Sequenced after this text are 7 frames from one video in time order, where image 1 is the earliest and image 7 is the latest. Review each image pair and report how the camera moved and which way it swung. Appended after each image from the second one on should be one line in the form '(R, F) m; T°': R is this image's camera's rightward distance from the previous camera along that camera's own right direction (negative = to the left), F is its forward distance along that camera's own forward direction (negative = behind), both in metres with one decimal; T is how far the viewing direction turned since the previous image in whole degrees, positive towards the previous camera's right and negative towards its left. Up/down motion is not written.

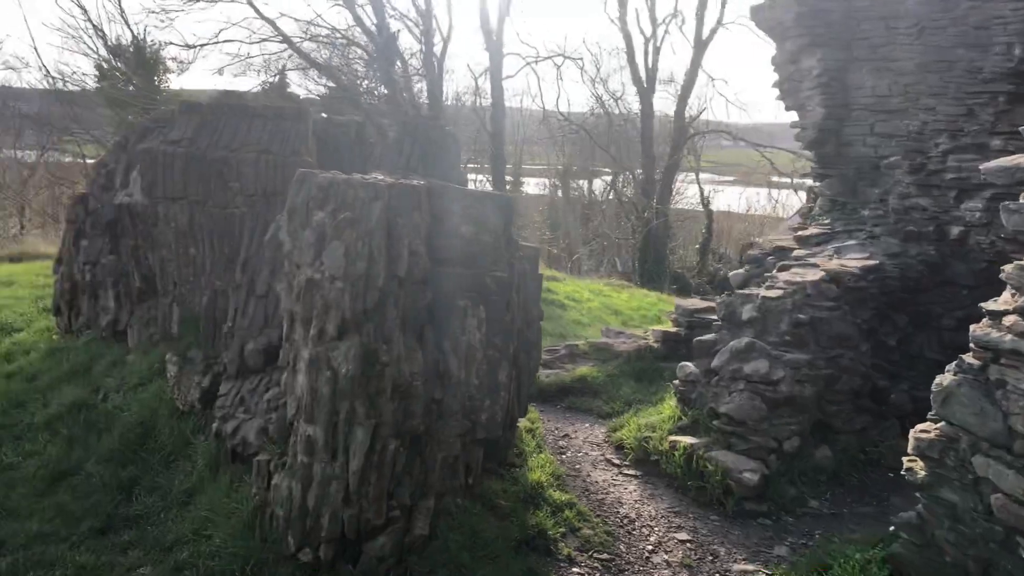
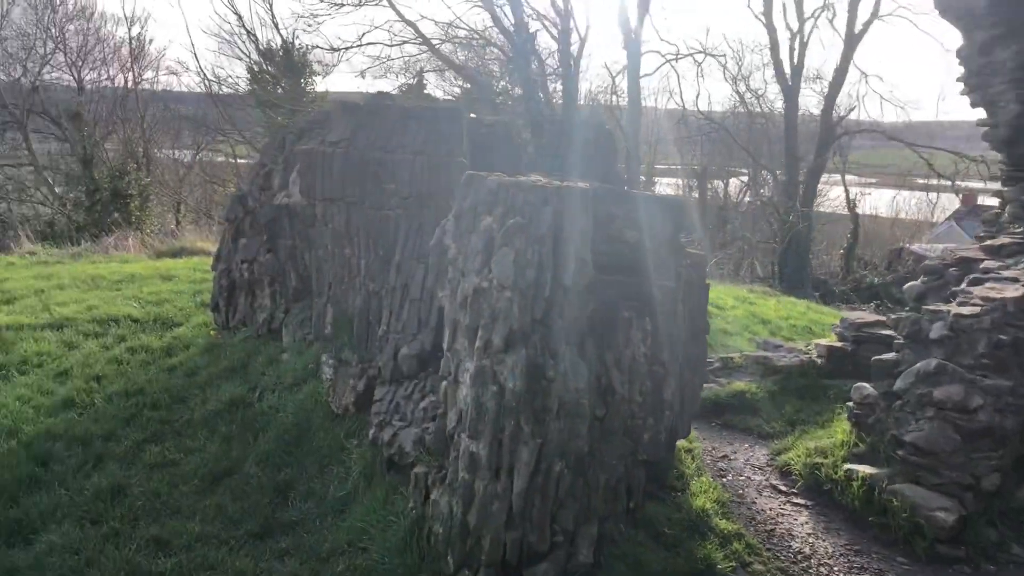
(-0.2, +0.2) m; -8°
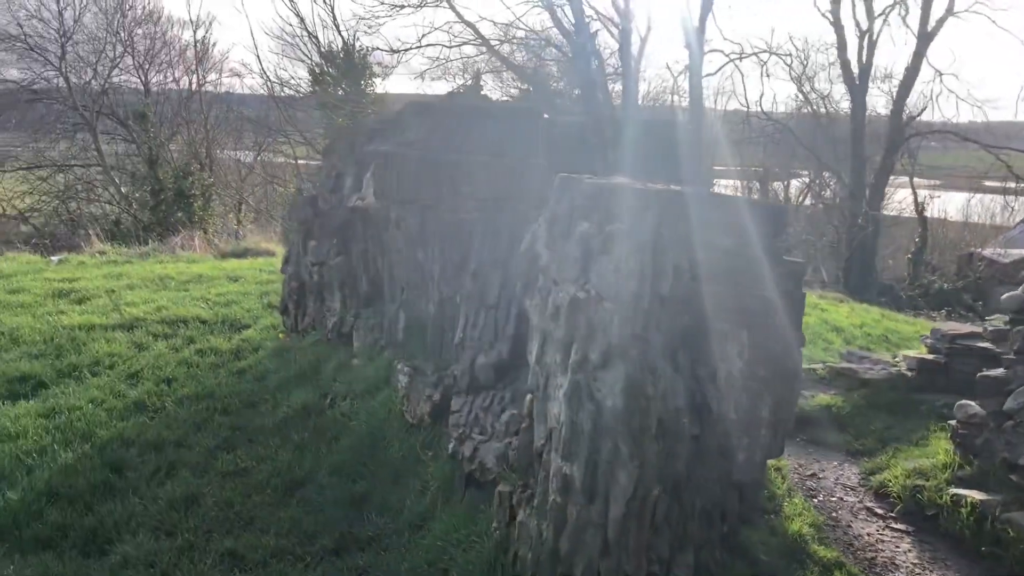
(-0.2, +0.2) m; -3°
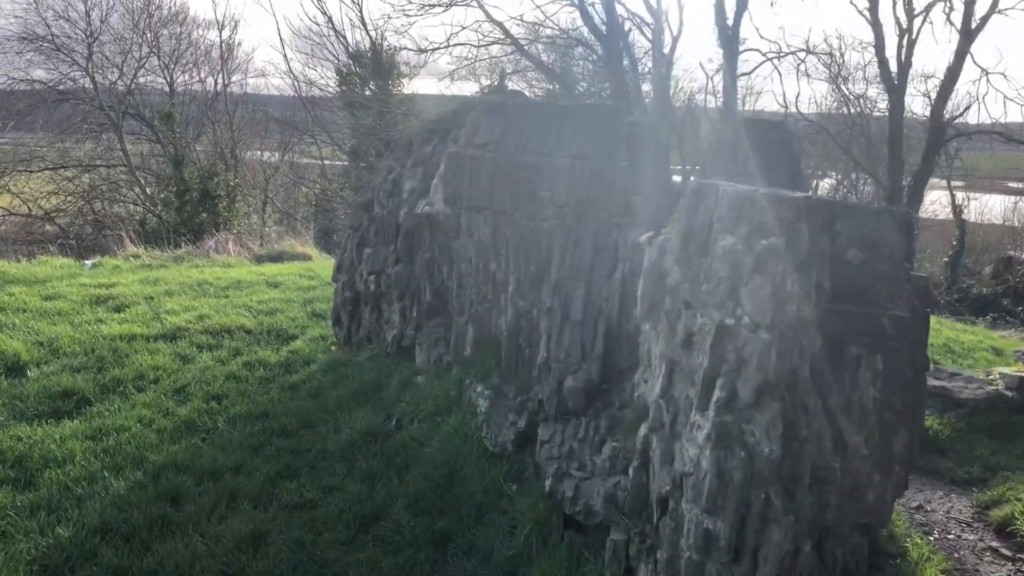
(-0.3, +0.4) m; -1°
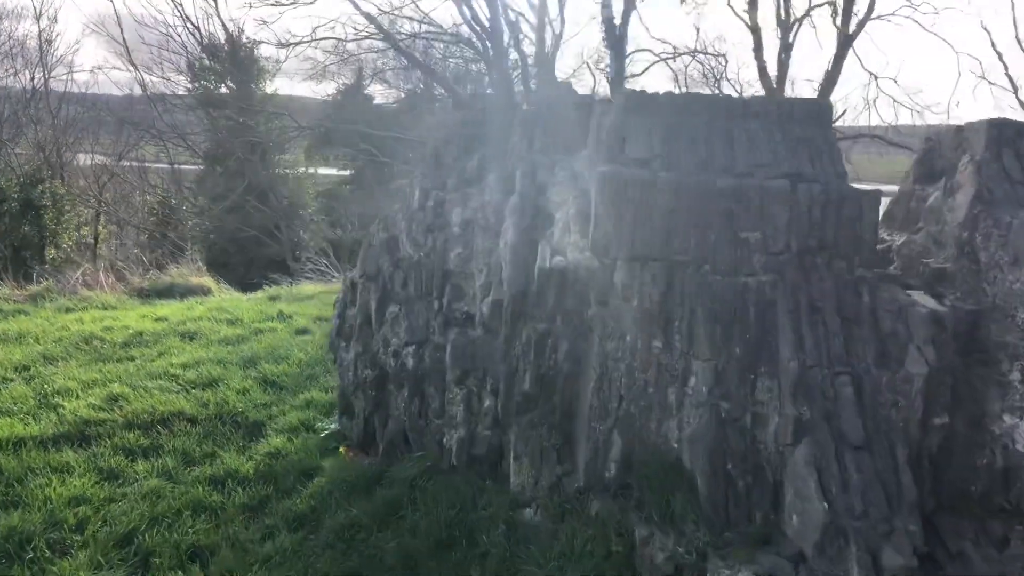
(-1.2, +1.8) m; +10°
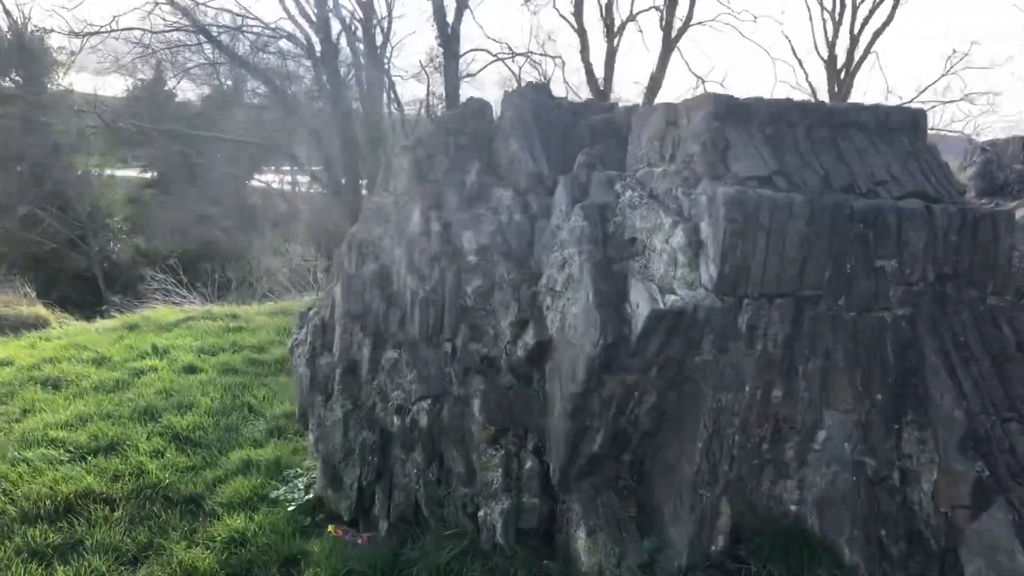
(-0.9, +0.7) m; +13°
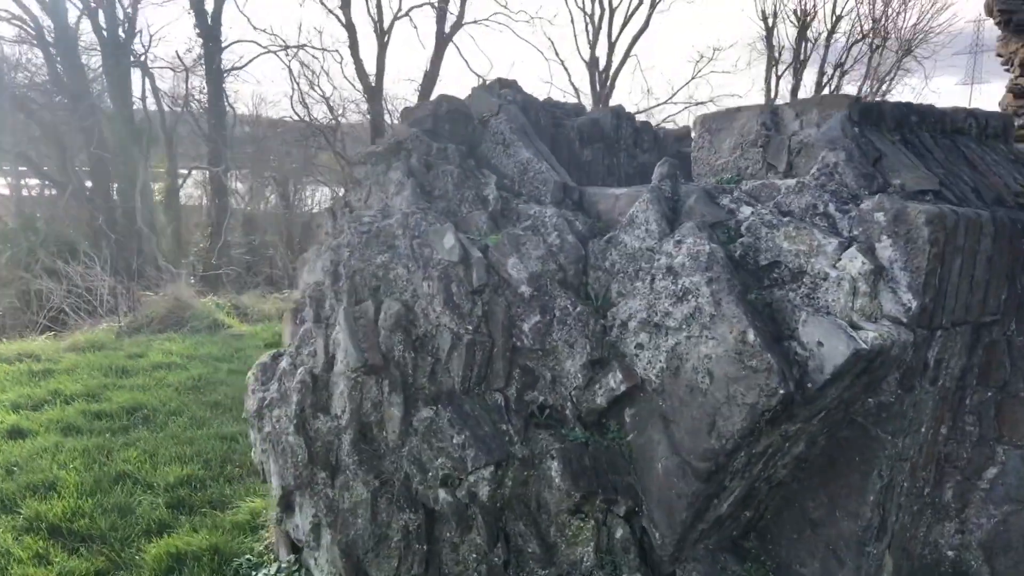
(-1.0, +0.7) m; +17°
